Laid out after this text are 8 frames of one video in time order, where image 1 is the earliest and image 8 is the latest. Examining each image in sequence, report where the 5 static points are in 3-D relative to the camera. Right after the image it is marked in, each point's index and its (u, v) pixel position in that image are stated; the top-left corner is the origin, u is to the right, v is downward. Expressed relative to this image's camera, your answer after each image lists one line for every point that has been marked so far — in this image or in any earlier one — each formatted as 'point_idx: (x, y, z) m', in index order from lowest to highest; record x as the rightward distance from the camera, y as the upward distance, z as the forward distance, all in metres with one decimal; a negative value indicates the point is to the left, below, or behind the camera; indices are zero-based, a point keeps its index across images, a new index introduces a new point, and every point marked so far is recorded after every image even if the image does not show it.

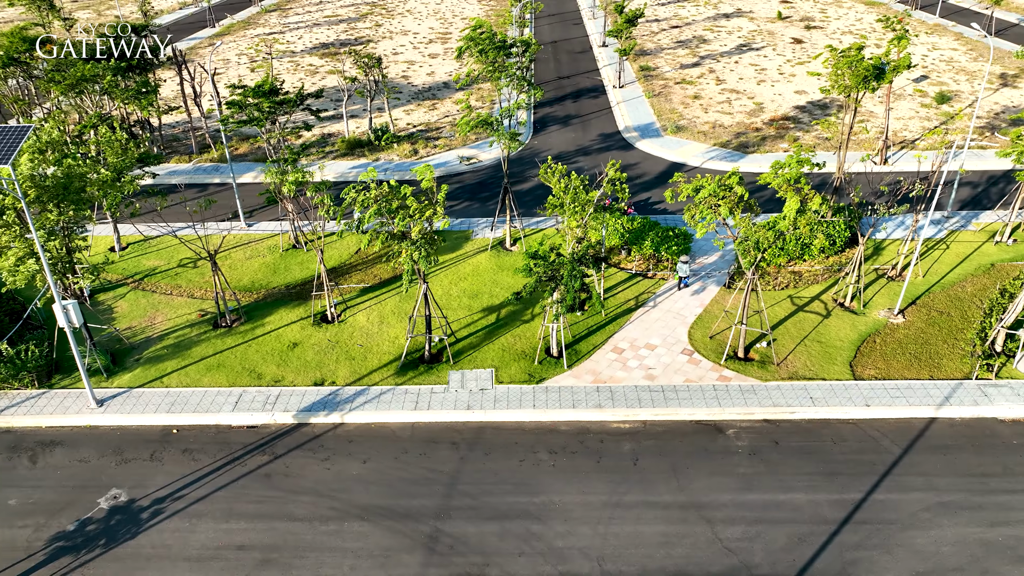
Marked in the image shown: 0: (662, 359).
0: (+3.0, -1.4, +16.8) m
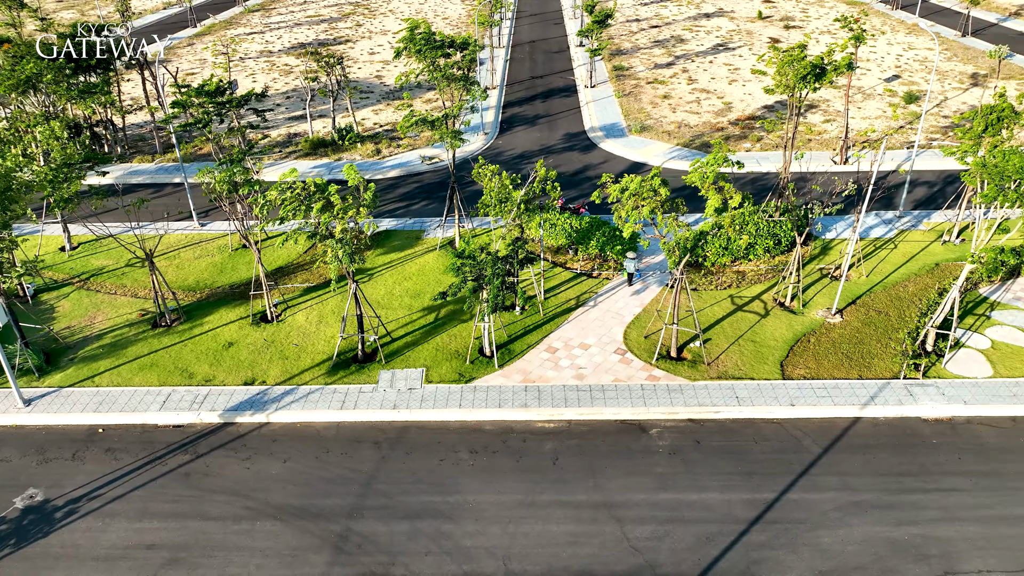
0: (+1.6, -1.4, +16.8) m
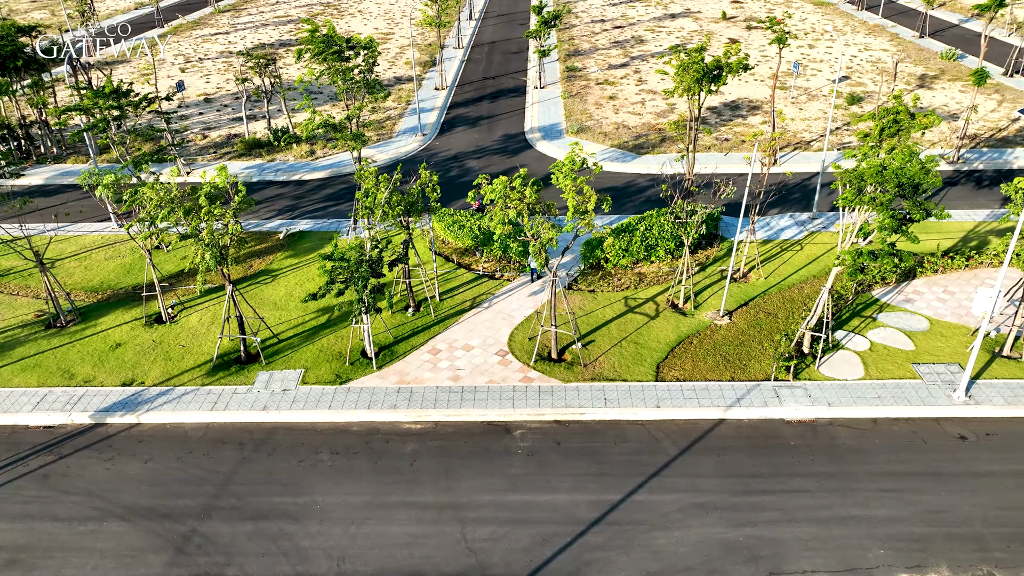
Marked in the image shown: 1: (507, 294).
0: (-0.8, -1.5, +16.9) m
1: (-0.1, -0.1, +19.6) m
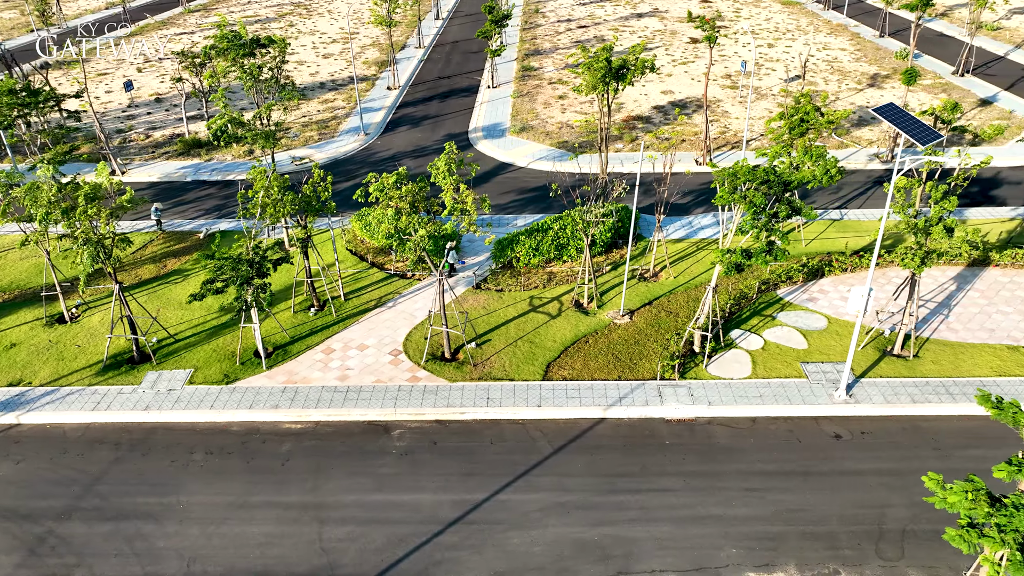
0: (-3.0, -1.5, +16.8) m
1: (-2.3, -0.1, +19.6) m
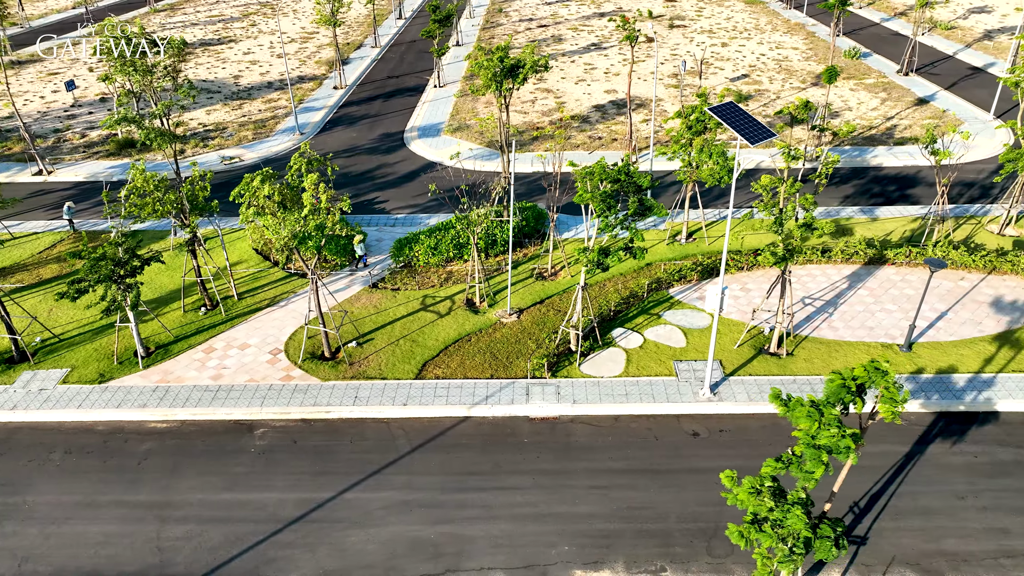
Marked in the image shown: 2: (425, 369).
0: (-5.5, -1.4, +16.8) m
1: (-4.8, -0.1, +19.6) m
2: (-1.7, -1.6, +16.4) m
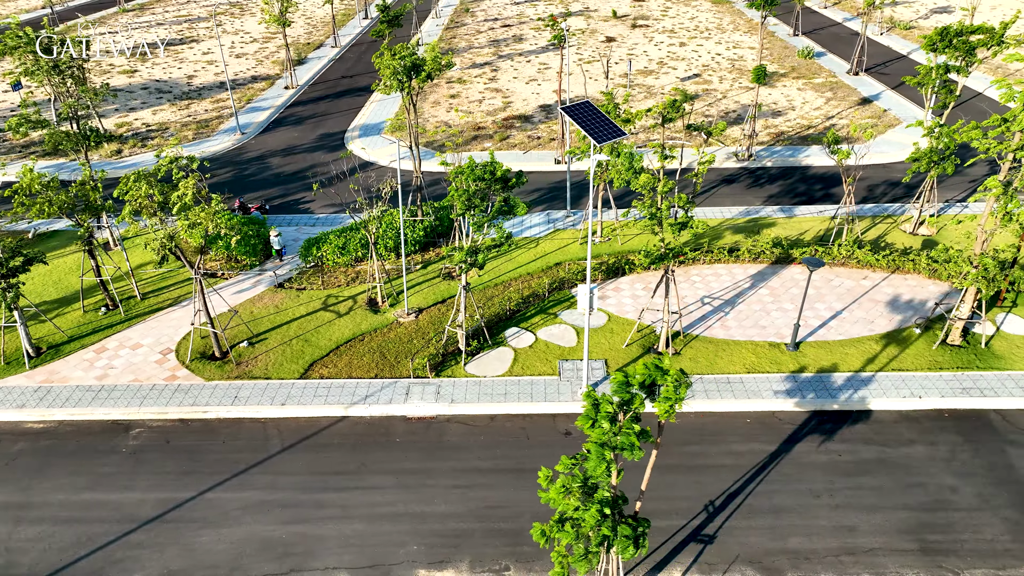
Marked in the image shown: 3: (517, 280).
0: (-7.7, -1.4, +16.8) m
1: (-7.1, -0.1, +19.5) m
2: (-4.0, -1.6, +16.4) m
3: (+0.1, +0.2, +19.8) m
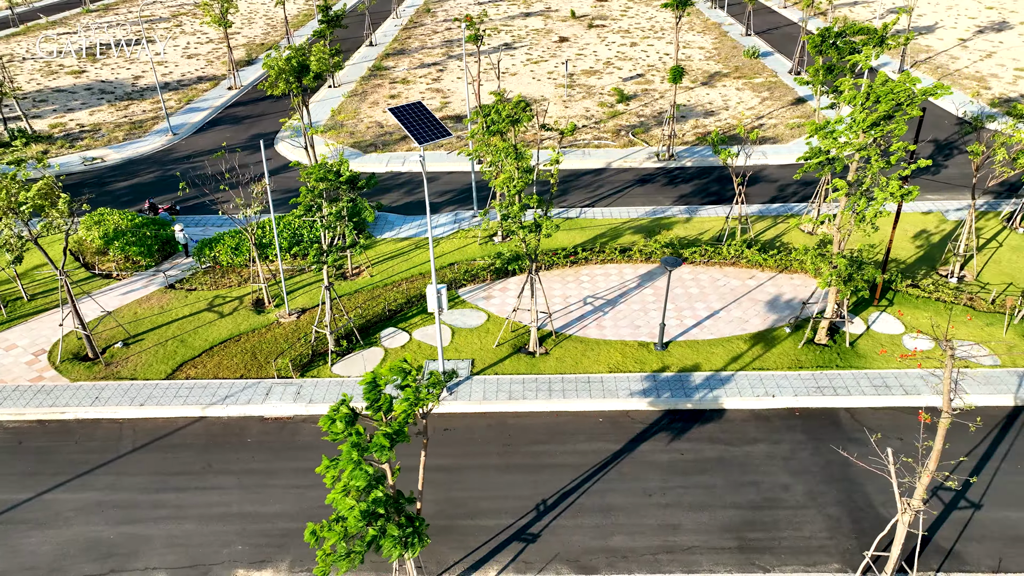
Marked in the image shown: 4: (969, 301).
0: (-10.4, -1.5, +16.8) m
1: (-9.7, -0.1, +19.5) m
2: (-6.6, -1.6, +16.4) m
3: (-2.5, +0.2, +19.8) m
4: (+9.8, -0.3, +17.6) m
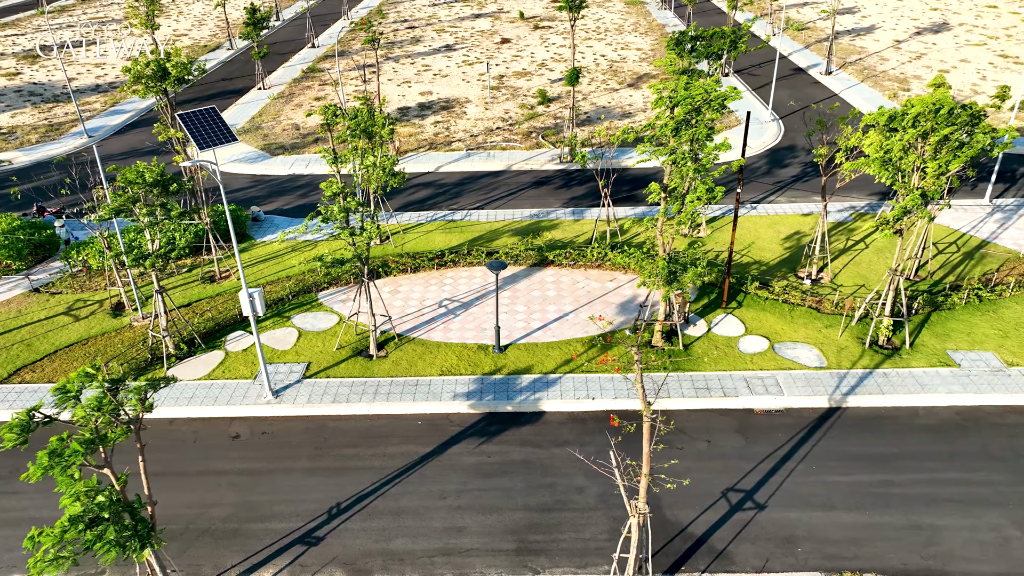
0: (-13.6, -1.6, +16.8) m
1: (-13.0, -0.2, +19.5) m
2: (-9.8, -1.7, +16.4) m
3: (-5.8, +0.1, +19.9) m
4: (+6.5, -0.3, +17.7) m
